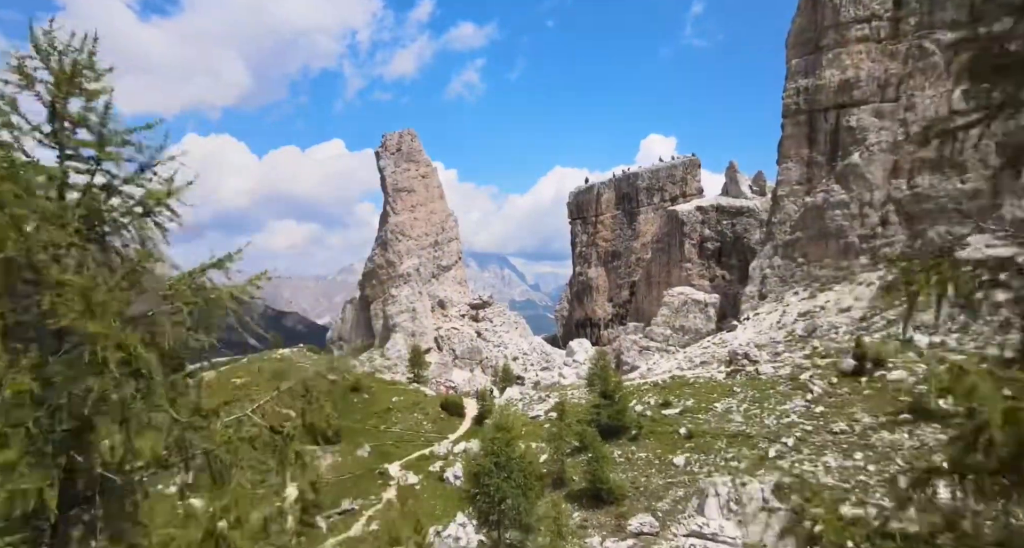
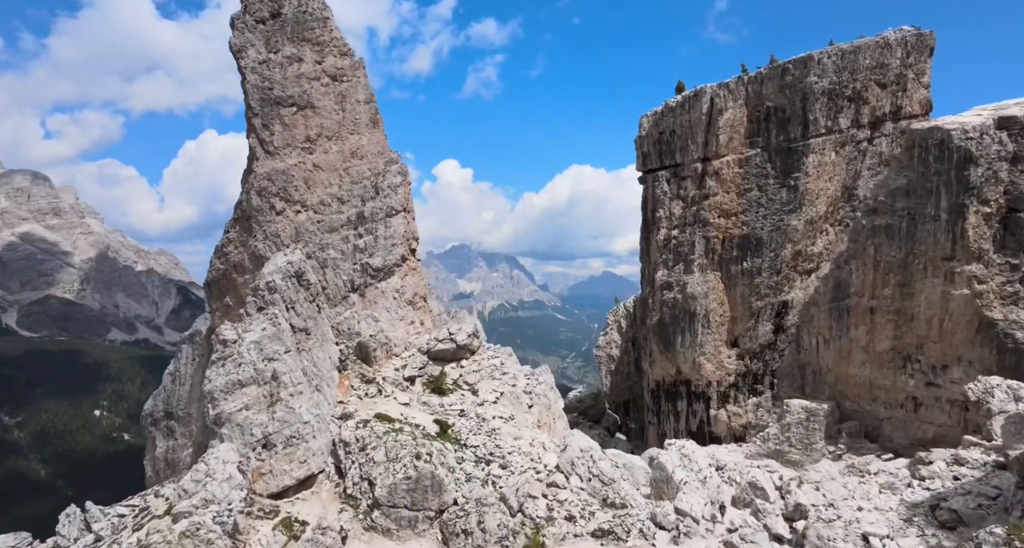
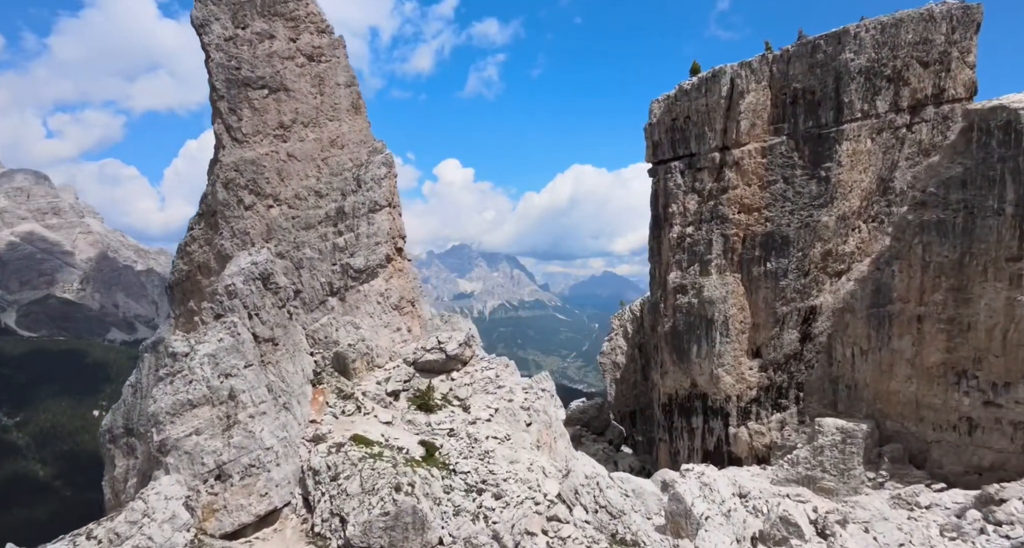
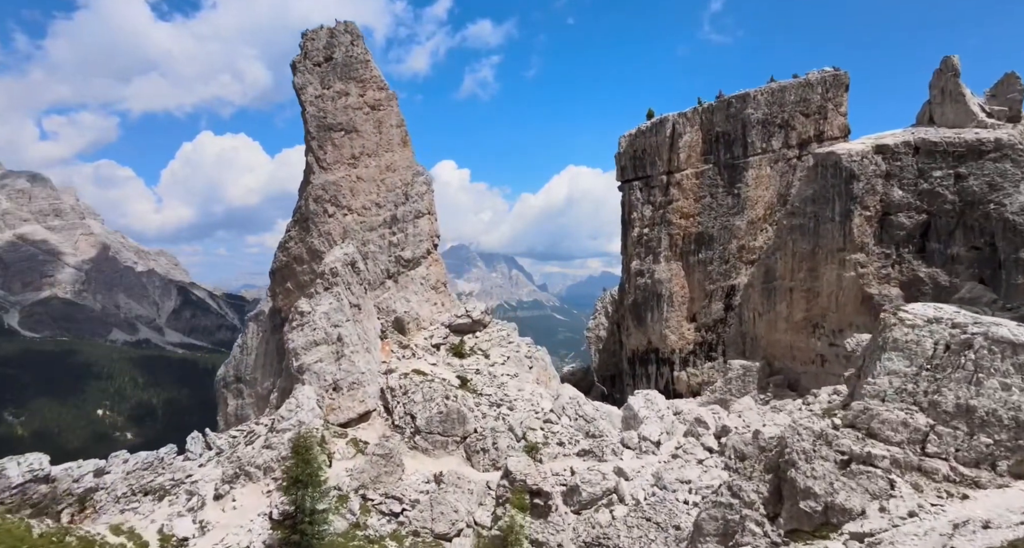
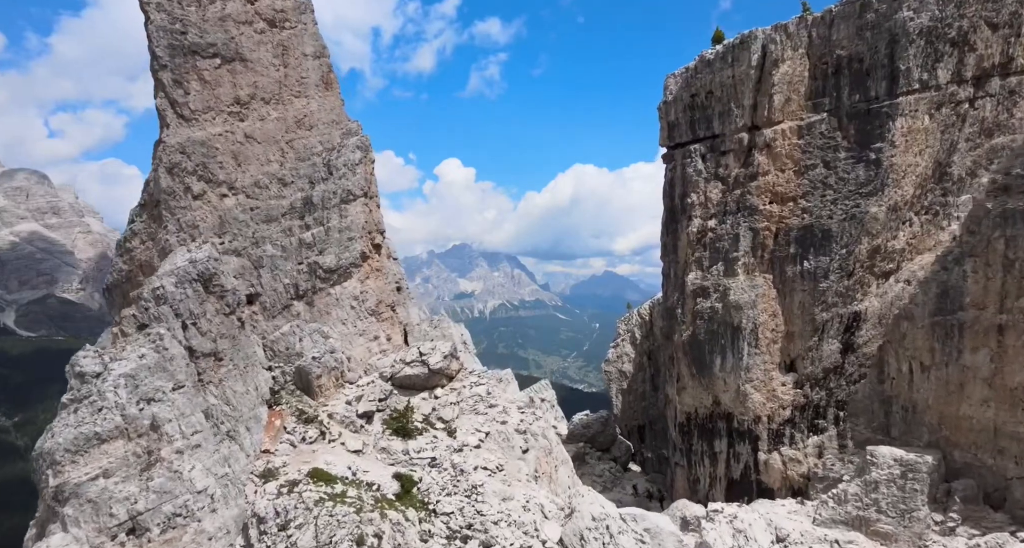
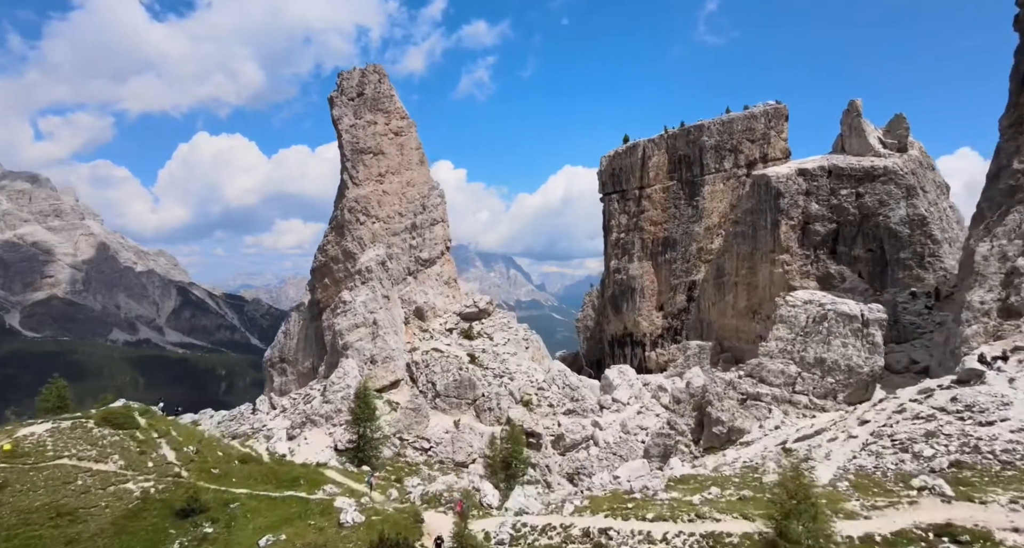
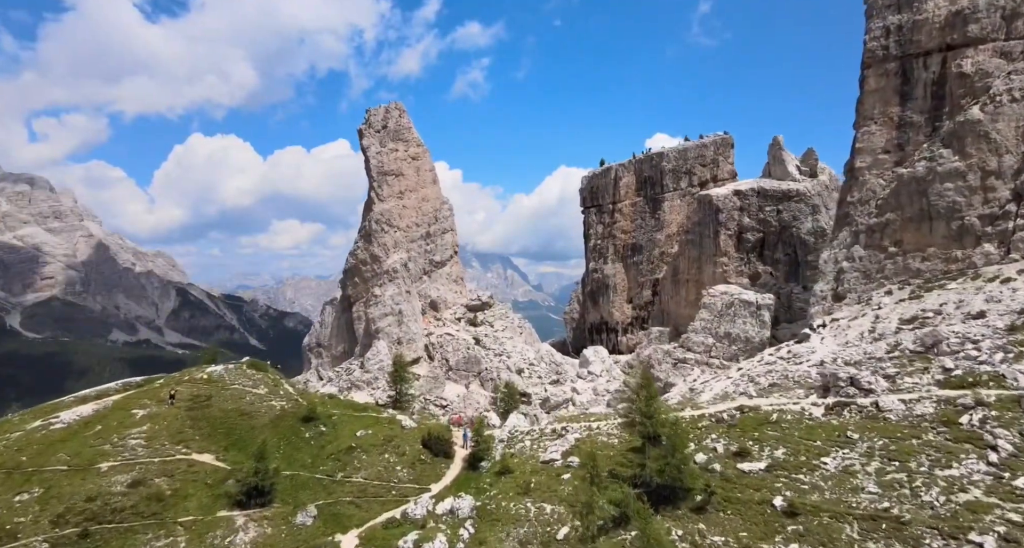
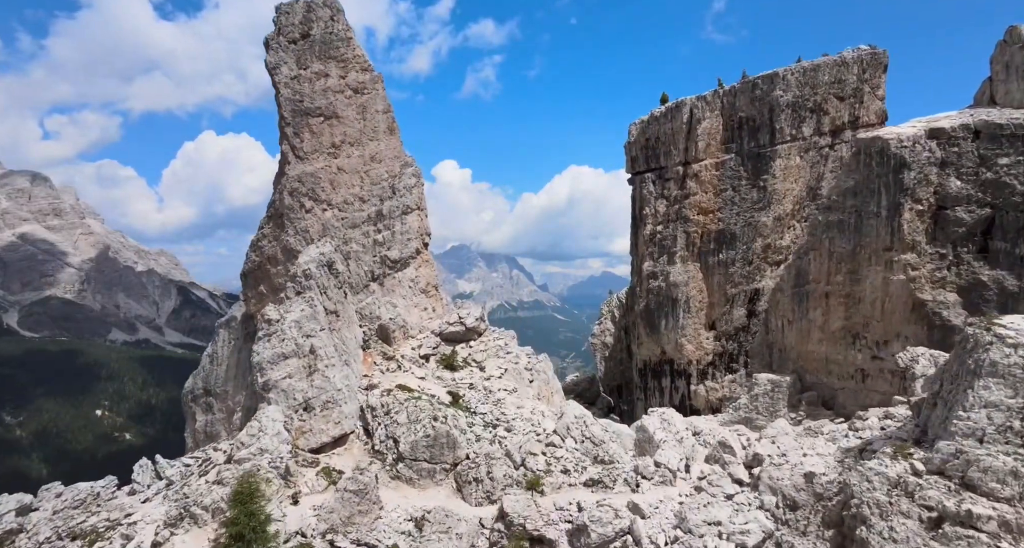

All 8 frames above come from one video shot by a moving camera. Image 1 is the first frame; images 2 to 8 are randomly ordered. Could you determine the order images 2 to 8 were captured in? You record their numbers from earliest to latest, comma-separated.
7, 6, 4, 8, 2, 3, 5
